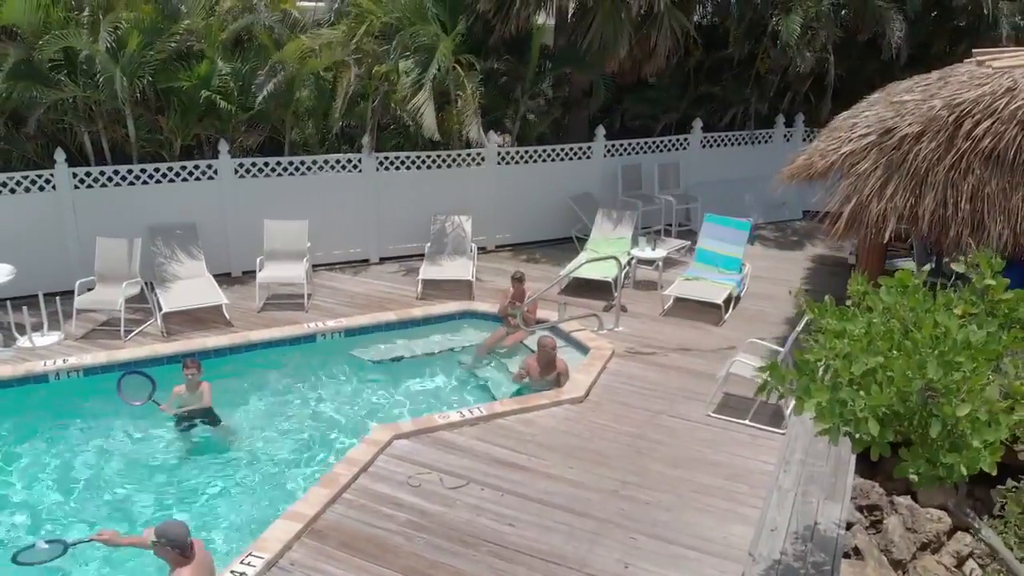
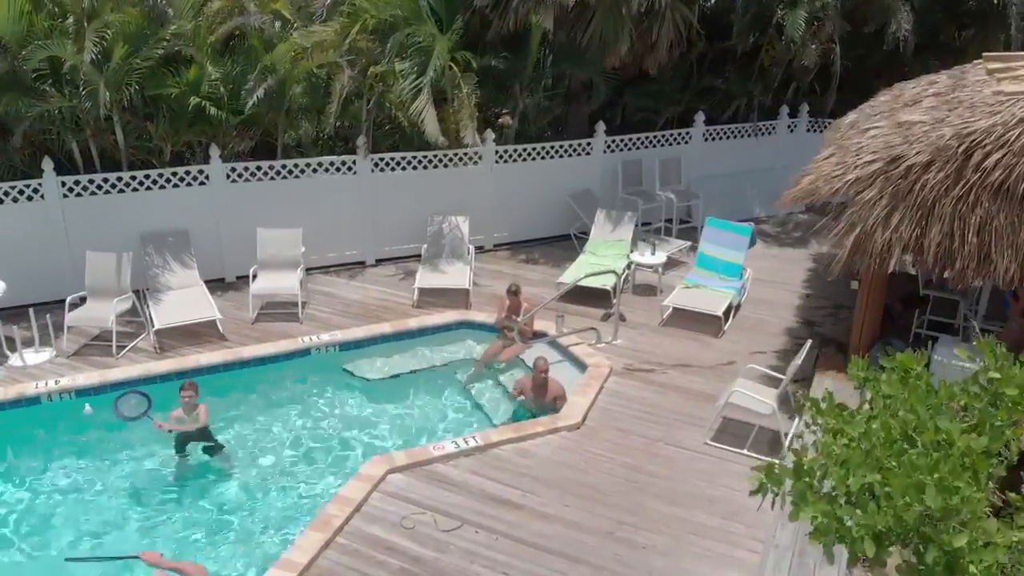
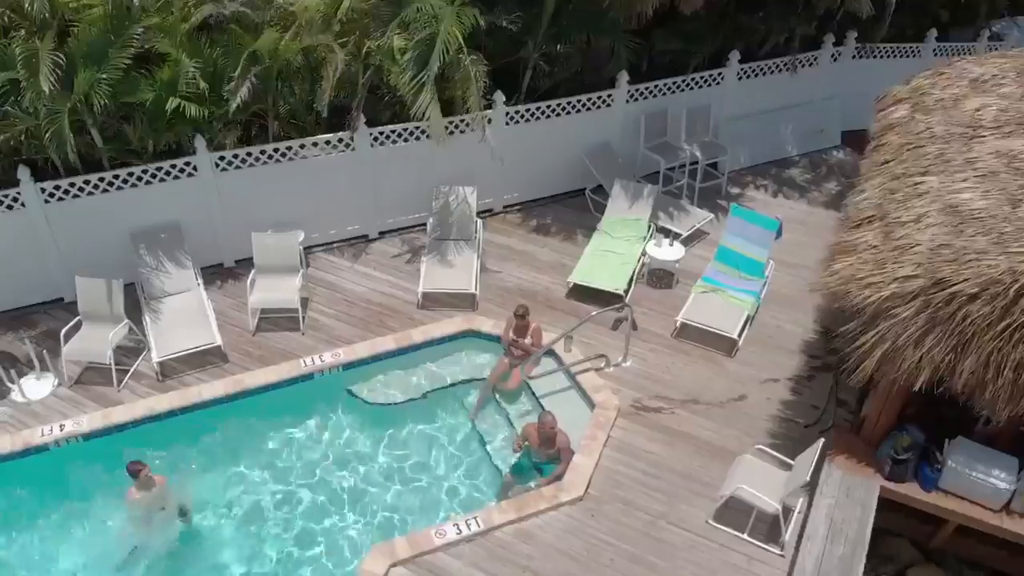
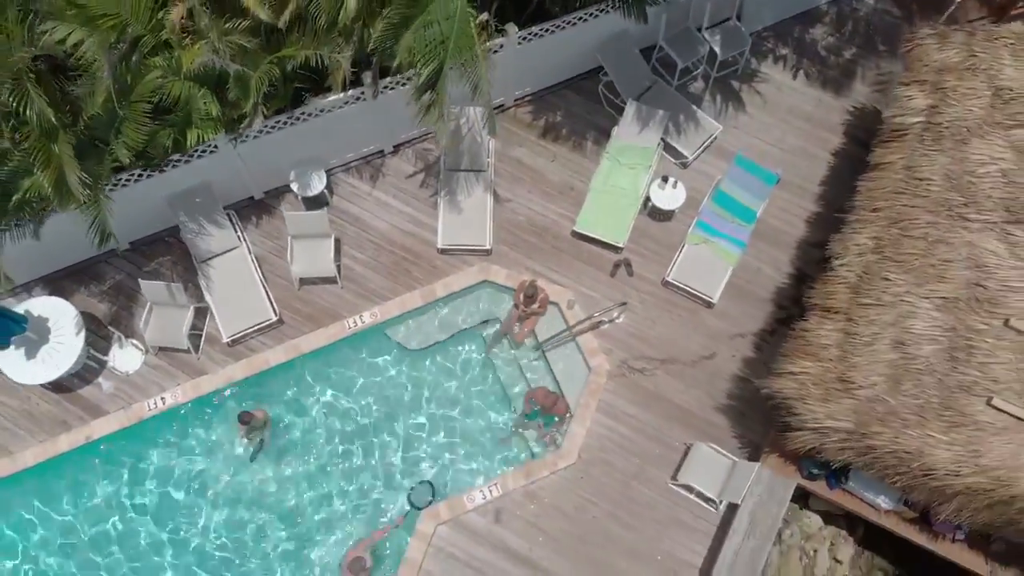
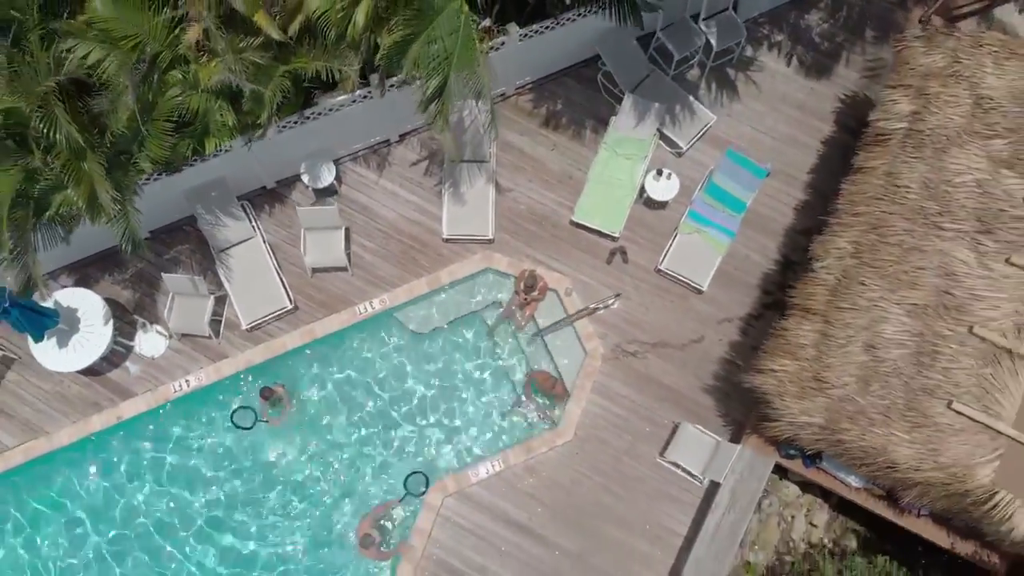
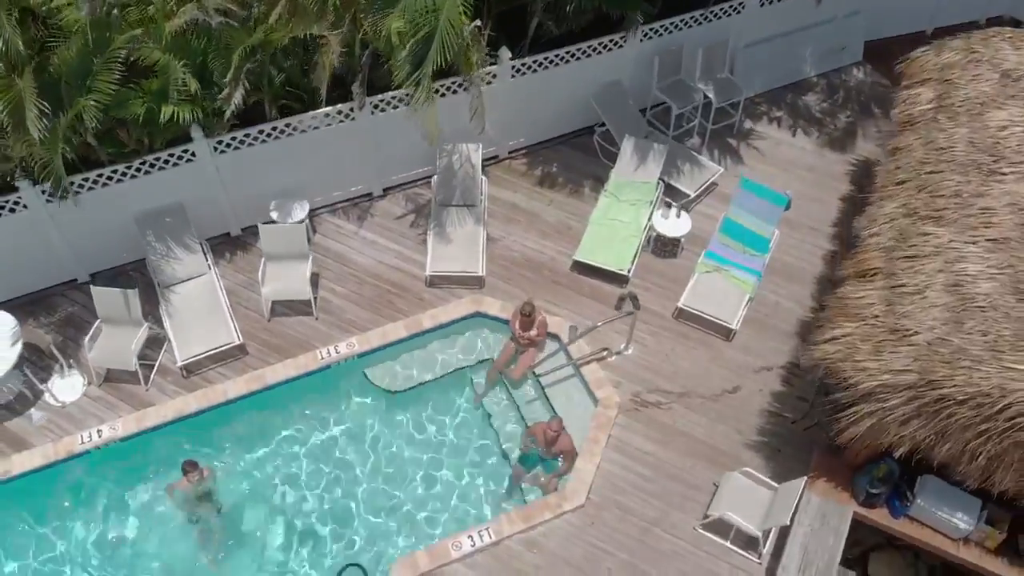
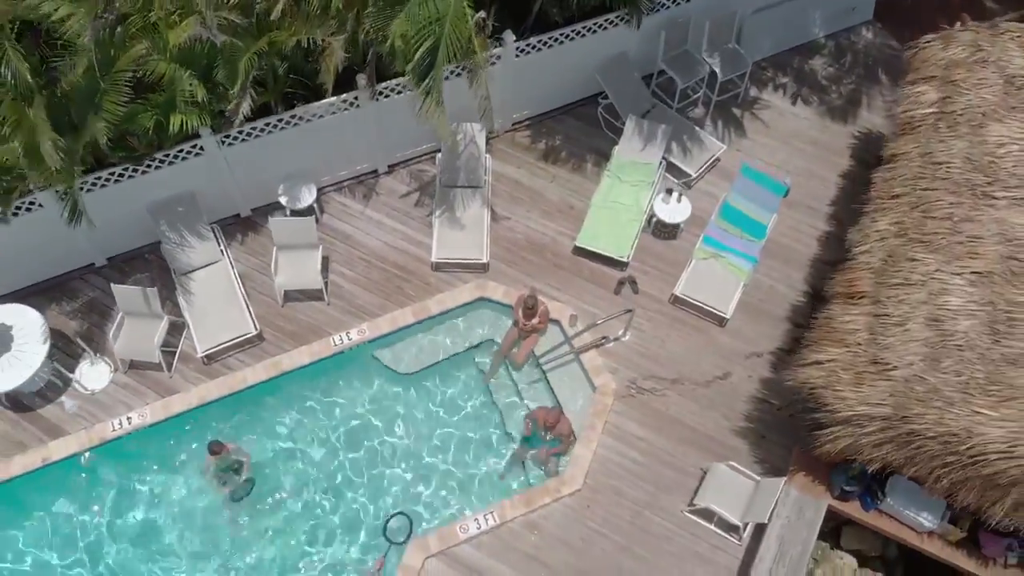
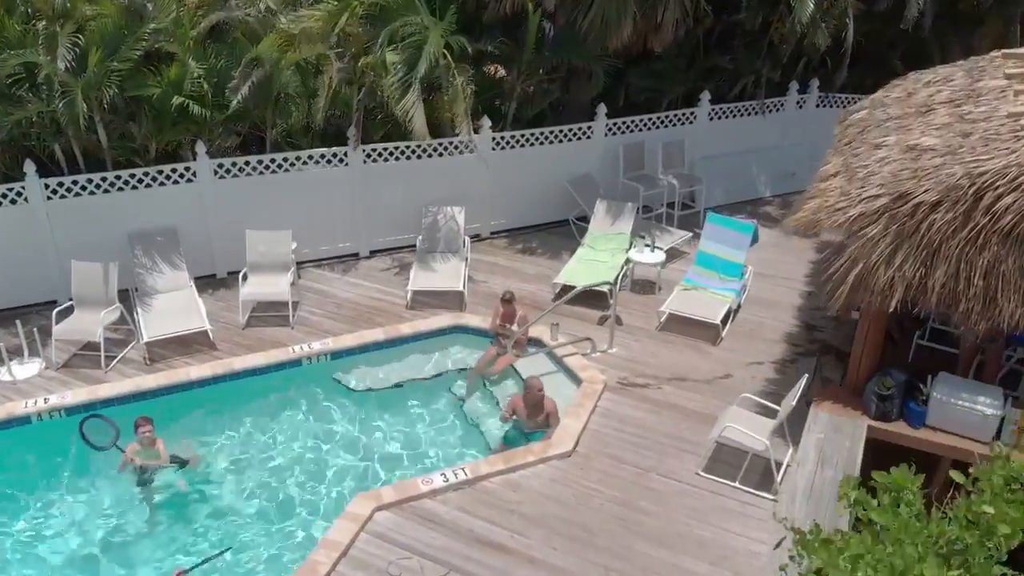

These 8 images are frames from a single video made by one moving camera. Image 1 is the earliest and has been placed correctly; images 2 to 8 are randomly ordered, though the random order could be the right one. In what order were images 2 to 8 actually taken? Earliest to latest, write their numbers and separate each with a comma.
2, 8, 3, 6, 7, 4, 5
